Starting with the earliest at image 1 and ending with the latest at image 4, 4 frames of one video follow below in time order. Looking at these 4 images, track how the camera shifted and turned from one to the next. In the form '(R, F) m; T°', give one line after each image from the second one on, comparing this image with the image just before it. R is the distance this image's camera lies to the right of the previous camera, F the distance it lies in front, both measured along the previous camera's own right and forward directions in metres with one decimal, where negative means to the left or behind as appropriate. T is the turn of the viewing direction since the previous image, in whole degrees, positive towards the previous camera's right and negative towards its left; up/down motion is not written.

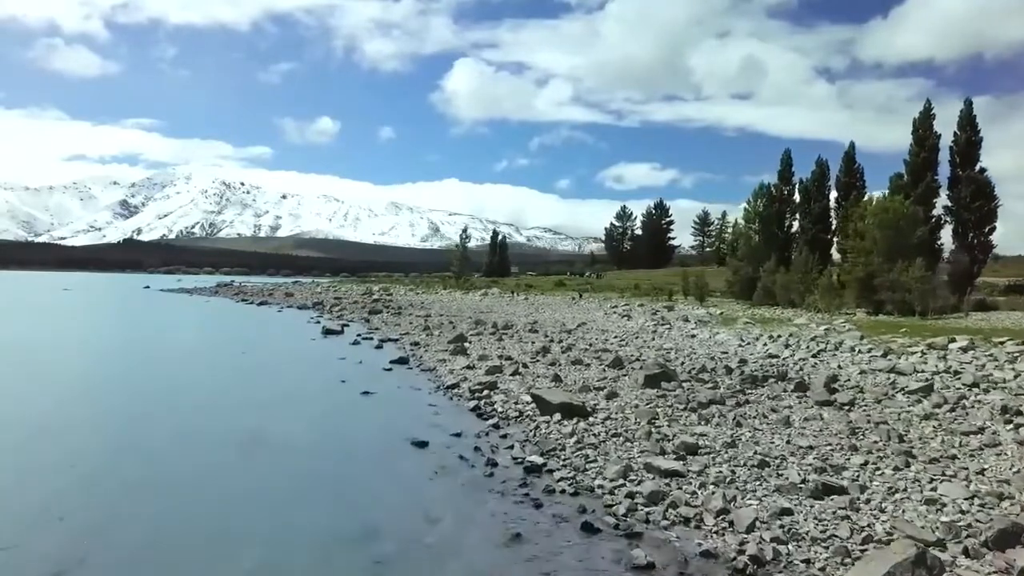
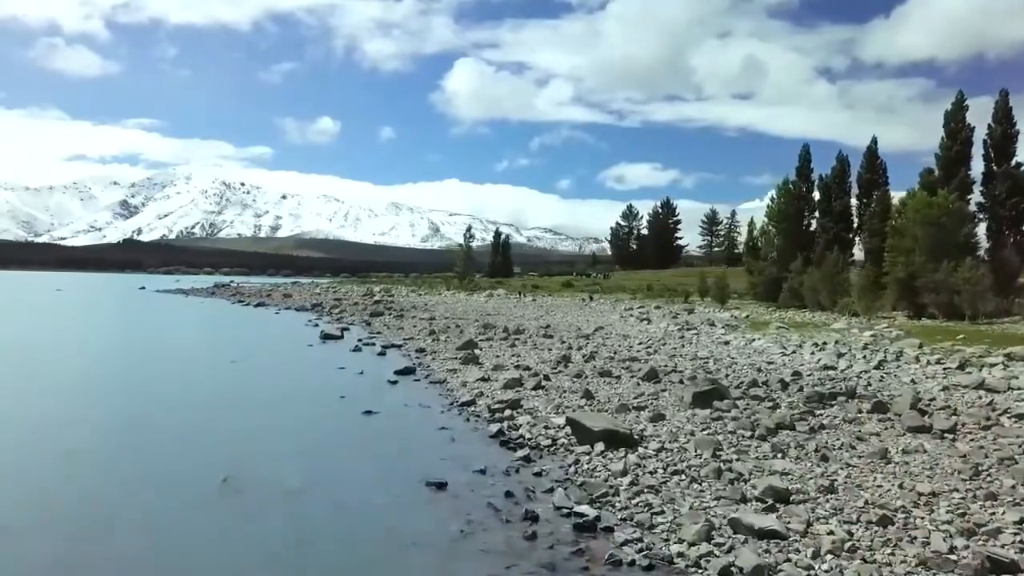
(-0.6, +2.9) m; 0°
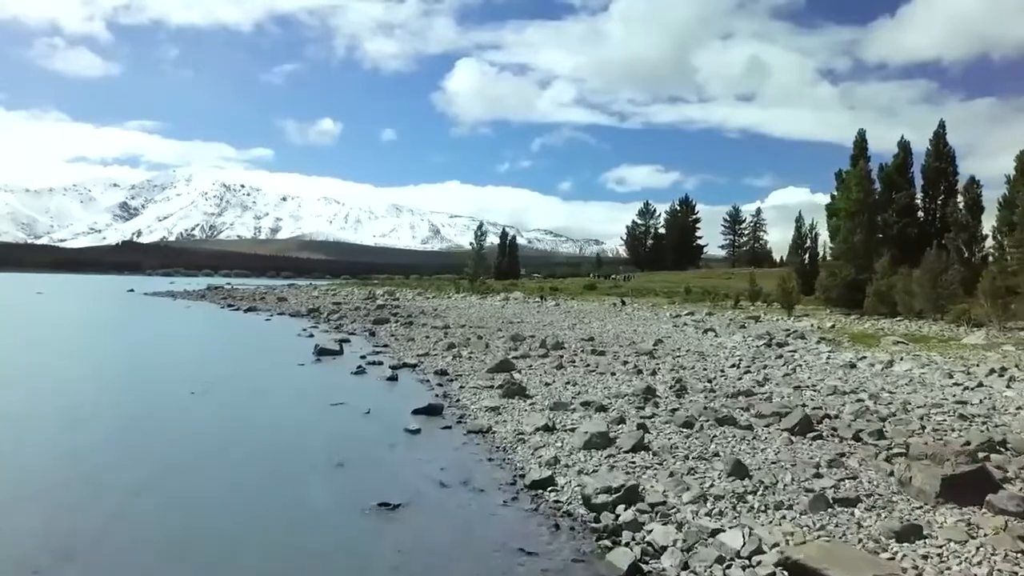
(-1.6, +7.4) m; 0°
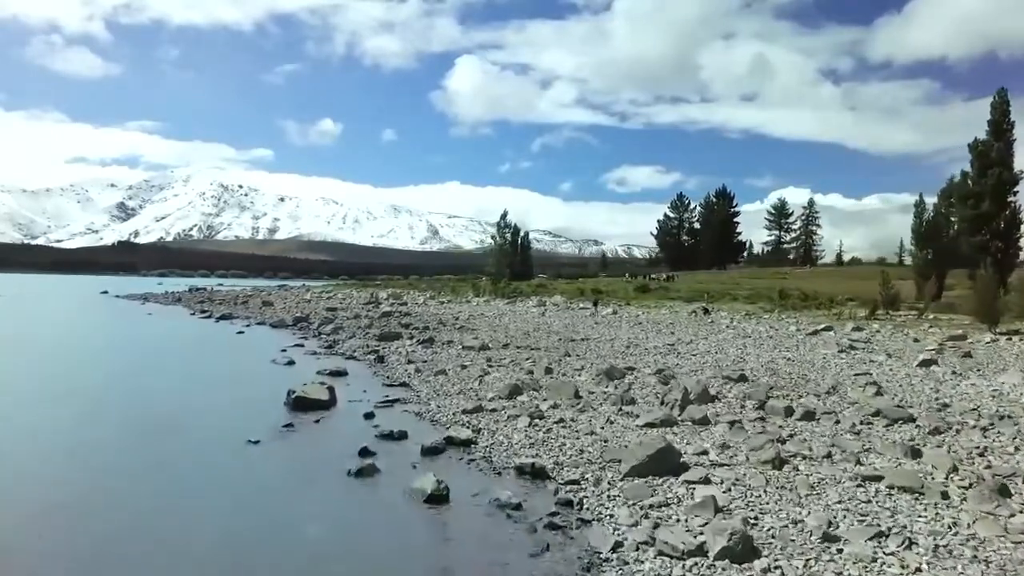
(-2.8, +13.4) m; 0°
